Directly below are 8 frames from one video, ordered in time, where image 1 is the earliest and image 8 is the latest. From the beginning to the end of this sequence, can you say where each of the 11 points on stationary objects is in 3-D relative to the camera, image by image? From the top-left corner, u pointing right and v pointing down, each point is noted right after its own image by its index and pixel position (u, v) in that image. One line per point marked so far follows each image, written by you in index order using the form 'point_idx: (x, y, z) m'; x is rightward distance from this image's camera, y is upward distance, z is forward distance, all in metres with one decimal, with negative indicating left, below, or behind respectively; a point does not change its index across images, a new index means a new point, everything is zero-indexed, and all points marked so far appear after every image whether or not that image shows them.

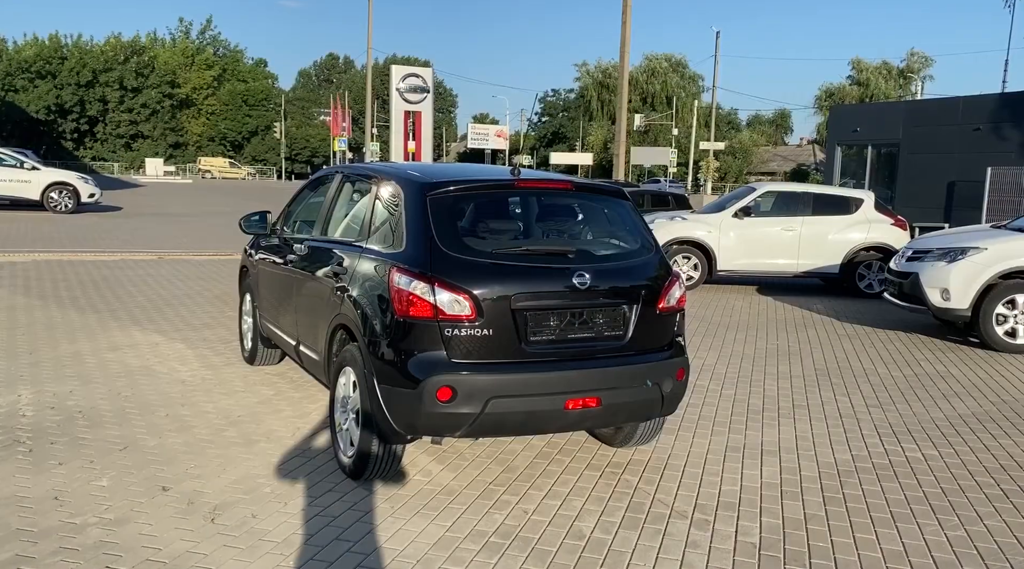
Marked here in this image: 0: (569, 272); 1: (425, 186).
0: (+0.3, +0.1, +4.0) m
1: (-0.5, +0.5, +4.2) m
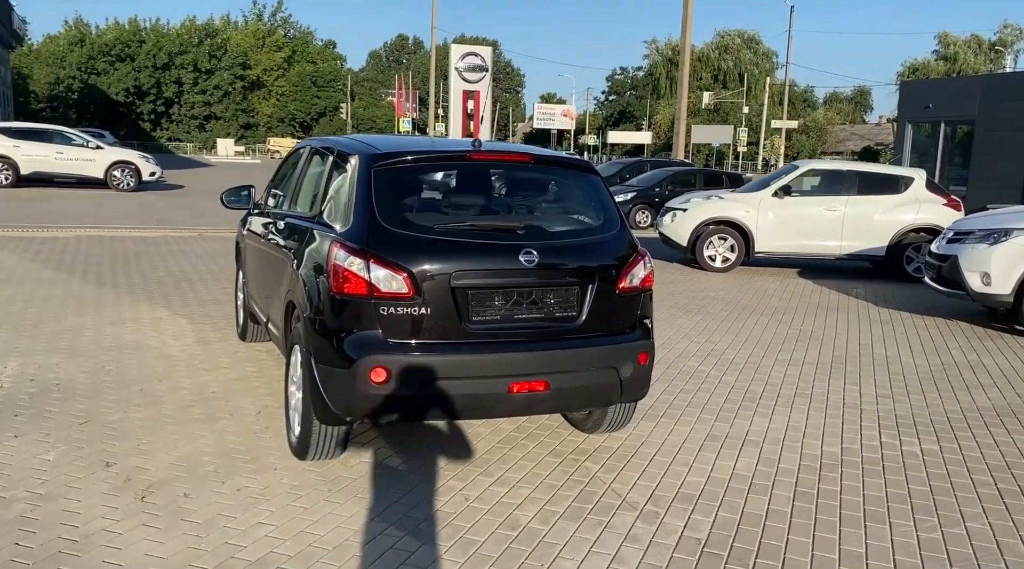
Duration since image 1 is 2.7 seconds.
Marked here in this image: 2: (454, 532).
0: (0.0, +0.2, +3.8) m
1: (-0.7, +0.6, +4.0) m
2: (-0.2, -1.0, +3.4) m
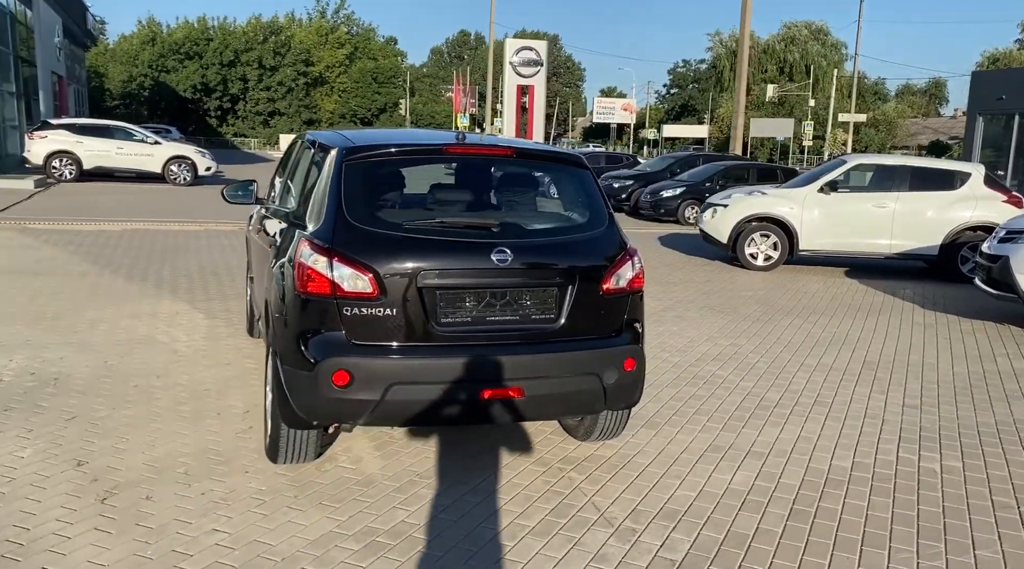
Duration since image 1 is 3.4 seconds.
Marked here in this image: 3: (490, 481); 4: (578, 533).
0: (-0.1, +0.2, +3.6) m
1: (-0.8, +0.6, +3.9) m
2: (-0.4, -1.0, +3.2) m
3: (-0.1, -1.0, +3.9) m
4: (+0.3, -1.0, +3.4) m
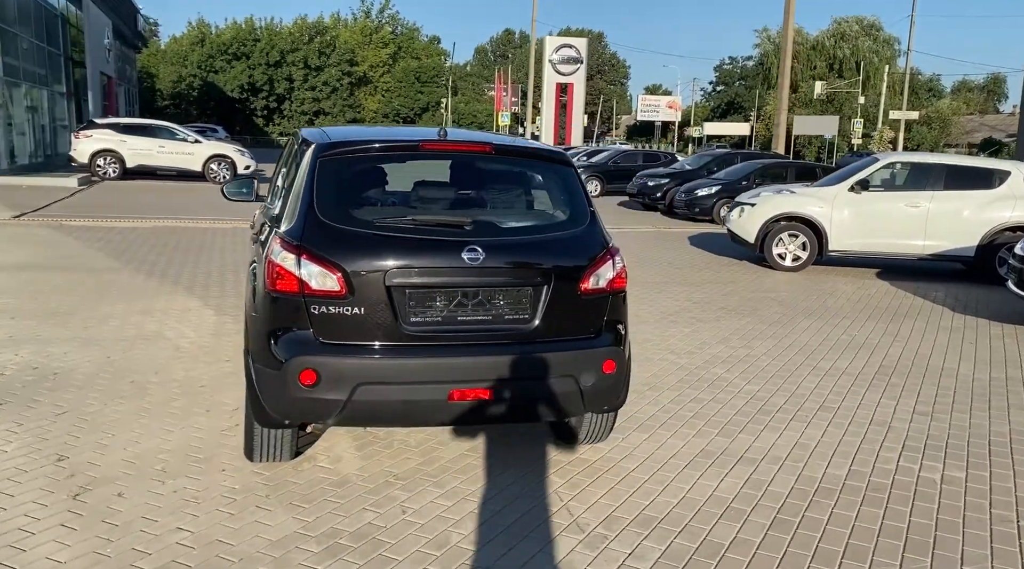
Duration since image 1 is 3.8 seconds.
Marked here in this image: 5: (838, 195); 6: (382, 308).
0: (-0.2, +0.2, +3.5) m
1: (-0.9, +0.7, +3.8) m
2: (-0.5, -1.0, +3.2) m
3: (-0.2, -1.0, +3.9) m
4: (+0.1, -1.0, +3.3) m
5: (+5.1, +1.4, +12.7) m
6: (-0.6, -0.1, +3.4) m
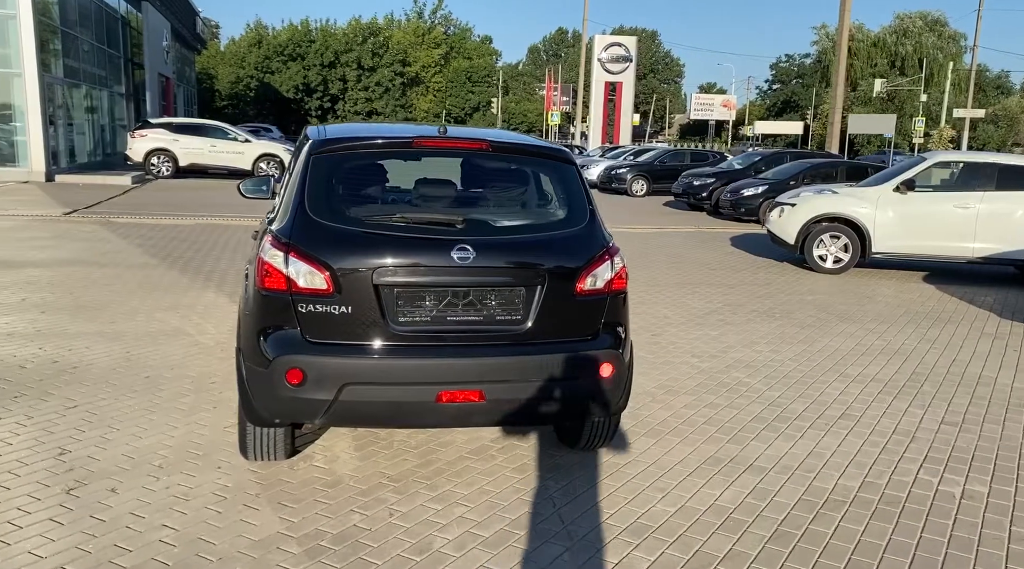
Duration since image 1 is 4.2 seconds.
0: (-0.3, +0.2, +3.4) m
1: (-0.9, +0.7, +3.8) m
2: (-0.6, -1.0, +3.1) m
3: (-0.2, -0.9, +3.8) m
4: (+0.1, -1.1, +3.3) m
5: (+5.6, +1.4, +12.3) m
6: (-0.6, -0.1, +3.4) m
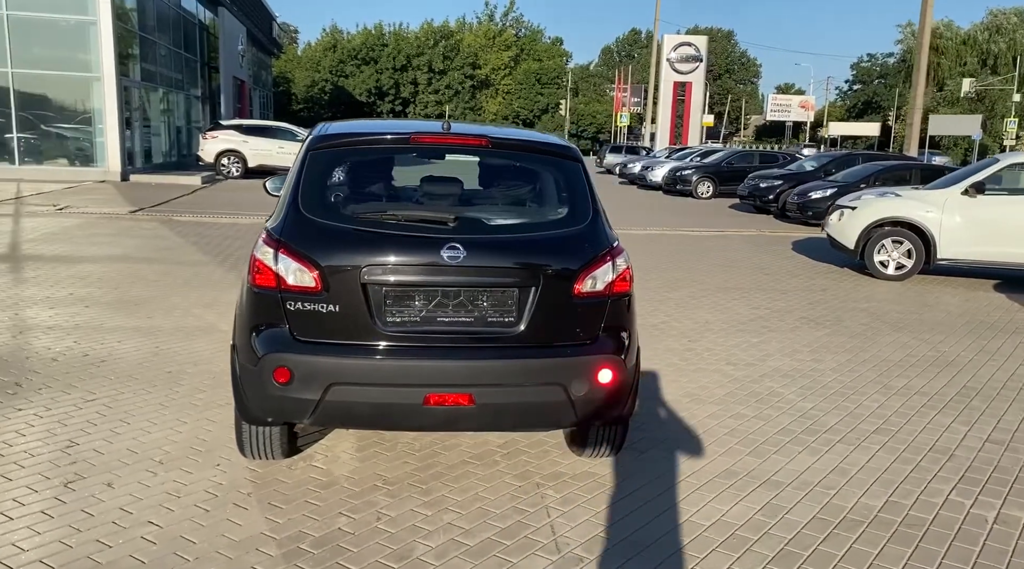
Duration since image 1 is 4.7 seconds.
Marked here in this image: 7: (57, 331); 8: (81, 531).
0: (-0.3, +0.2, +3.4) m
1: (-0.9, +0.7, +3.8) m
2: (-0.7, -1.0, +3.1) m
3: (-0.3, -1.0, +3.7) m
4: (0.0, -1.1, +3.1) m
5: (+6.3, +1.2, +11.7) m
6: (-0.6, -0.1, +3.3) m
7: (-3.6, -0.4, +6.5) m
8: (-1.7, -1.0, +3.2) m
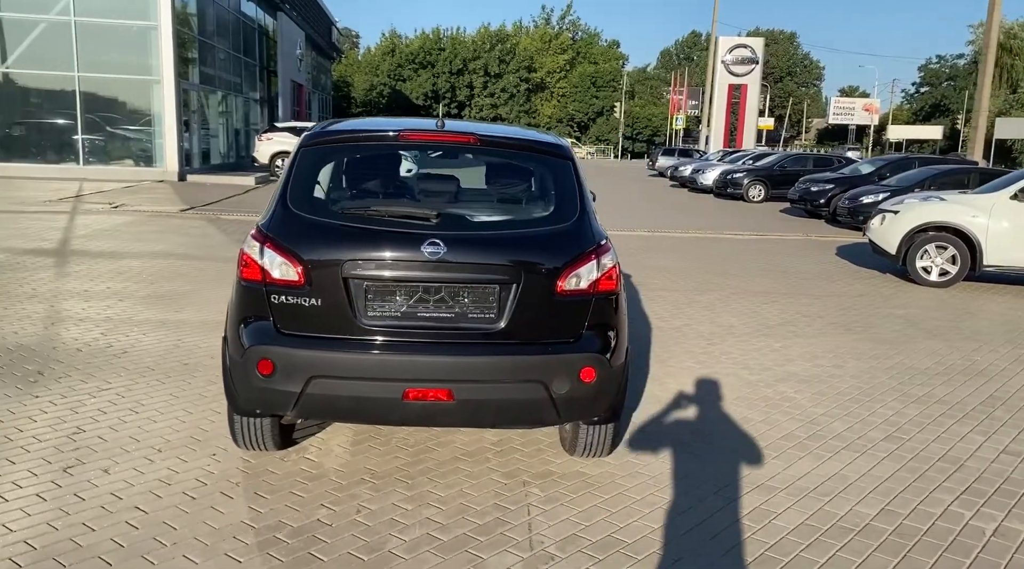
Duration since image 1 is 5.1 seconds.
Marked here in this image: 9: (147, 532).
0: (-0.4, +0.2, +3.4) m
1: (-0.9, +0.7, +3.8) m
2: (-0.8, -1.0, +3.1) m
3: (-0.3, -0.9, +3.7) m
4: (-0.1, -1.0, +3.1) m
5: (+6.8, +1.1, +11.3) m
6: (-0.7, -0.1, +3.4) m
7: (-3.5, -0.3, +6.7) m
8: (-1.8, -0.9, +3.3) m
9: (-1.4, -1.0, +3.2) m
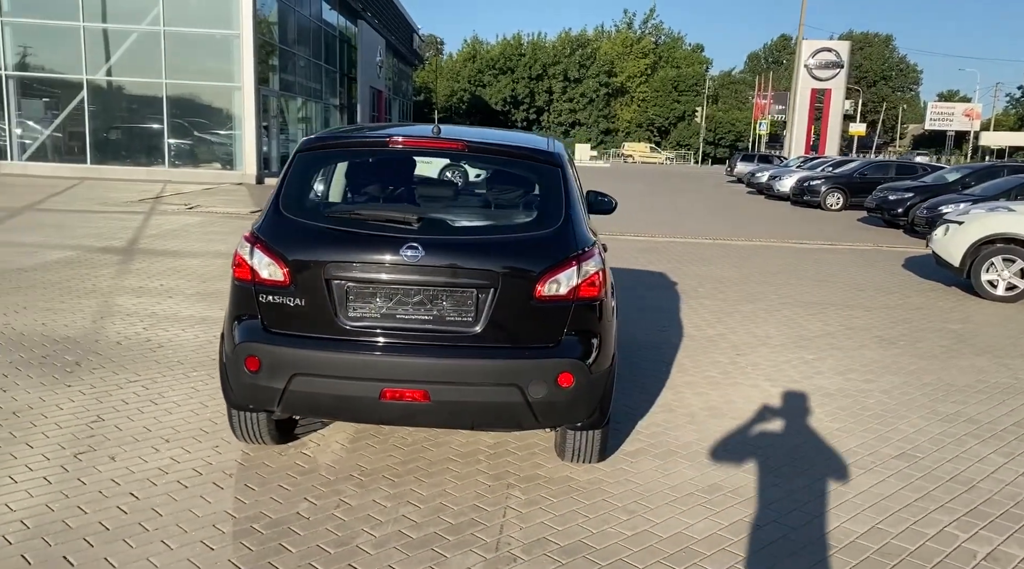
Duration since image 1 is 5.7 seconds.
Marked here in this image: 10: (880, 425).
0: (-0.5, +0.2, +3.5) m
1: (-1.0, +0.7, +4.0) m
2: (-0.9, -1.0, +3.2) m
3: (-0.4, -1.0, +3.8) m
4: (-0.2, -1.1, +3.2) m
5: (+7.4, +0.9, +10.7) m
6: (-0.8, -0.1, +3.5) m
7: (-3.3, -0.3, +7.1) m
8: (-1.9, -0.9, +3.5) m
9: (-1.5, -1.0, +3.3) m
10: (+2.4, -0.9, +5.2) m
